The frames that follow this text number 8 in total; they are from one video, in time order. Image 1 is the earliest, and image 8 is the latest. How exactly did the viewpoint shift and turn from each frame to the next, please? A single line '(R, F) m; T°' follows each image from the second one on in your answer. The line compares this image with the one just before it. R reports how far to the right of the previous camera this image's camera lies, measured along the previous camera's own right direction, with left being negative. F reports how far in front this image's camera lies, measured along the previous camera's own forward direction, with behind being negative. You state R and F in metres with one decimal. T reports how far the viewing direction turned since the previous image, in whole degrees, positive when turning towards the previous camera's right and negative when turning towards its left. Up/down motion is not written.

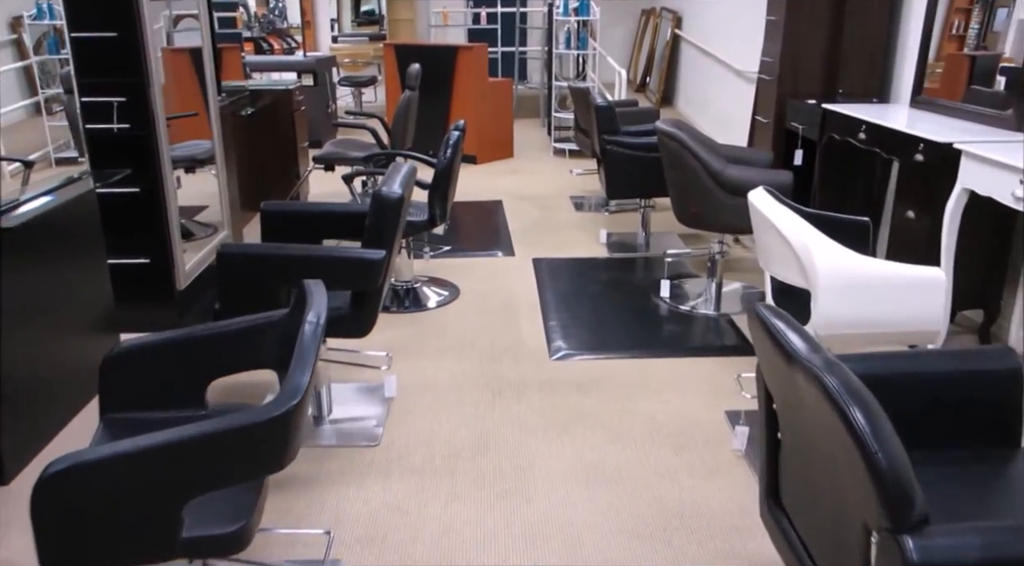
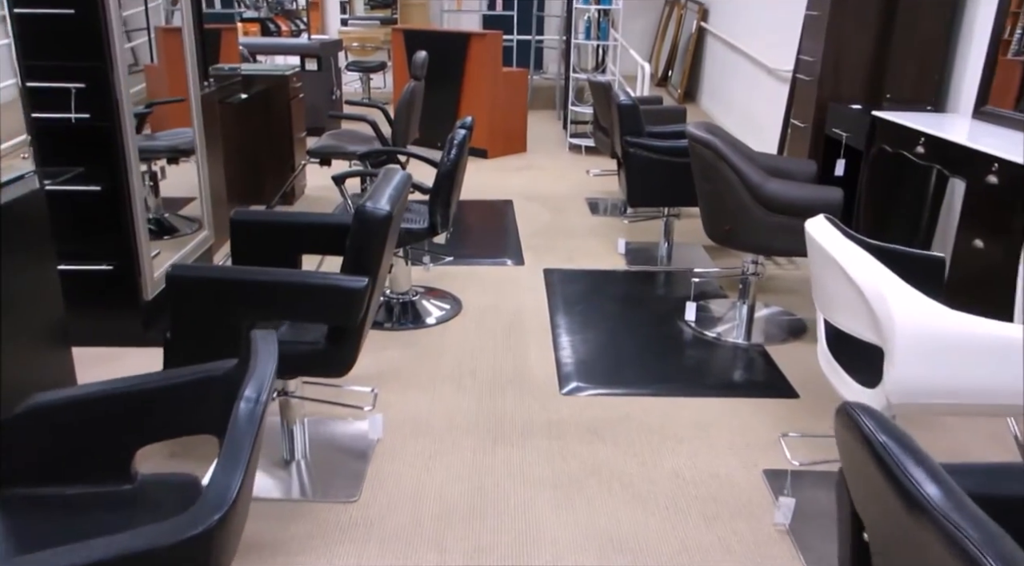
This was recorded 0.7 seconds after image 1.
(0.0, +0.4) m; -1°
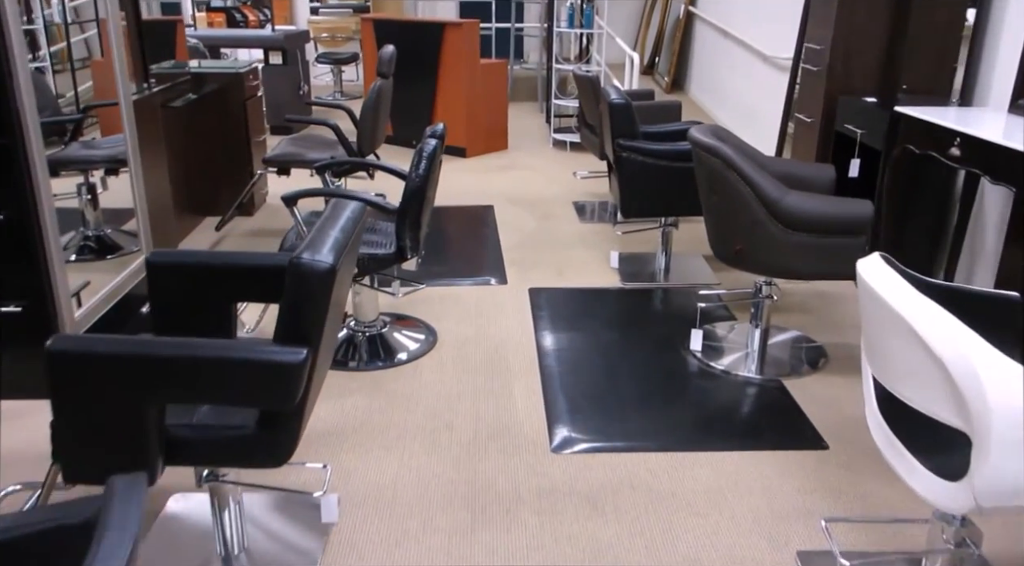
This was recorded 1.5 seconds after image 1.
(0.0, +0.4) m; +1°
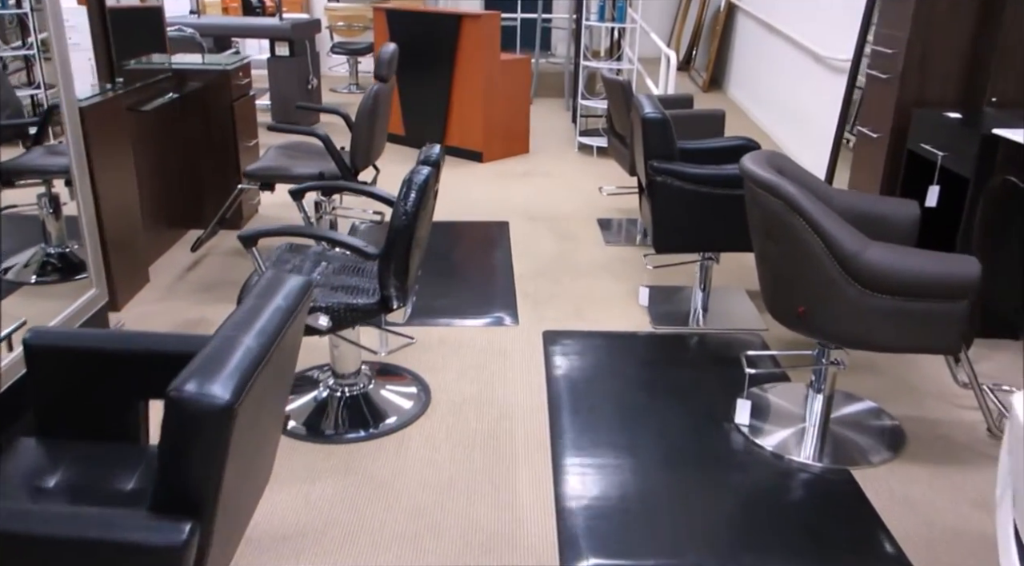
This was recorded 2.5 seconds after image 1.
(0.0, +0.5) m; -2°
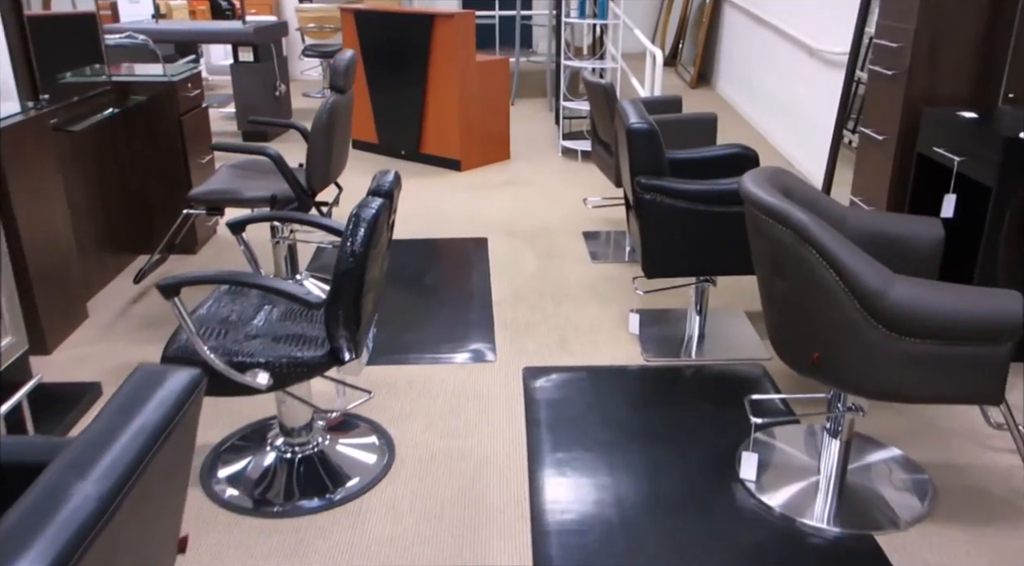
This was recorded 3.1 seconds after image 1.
(+0.1, +0.3) m; +1°
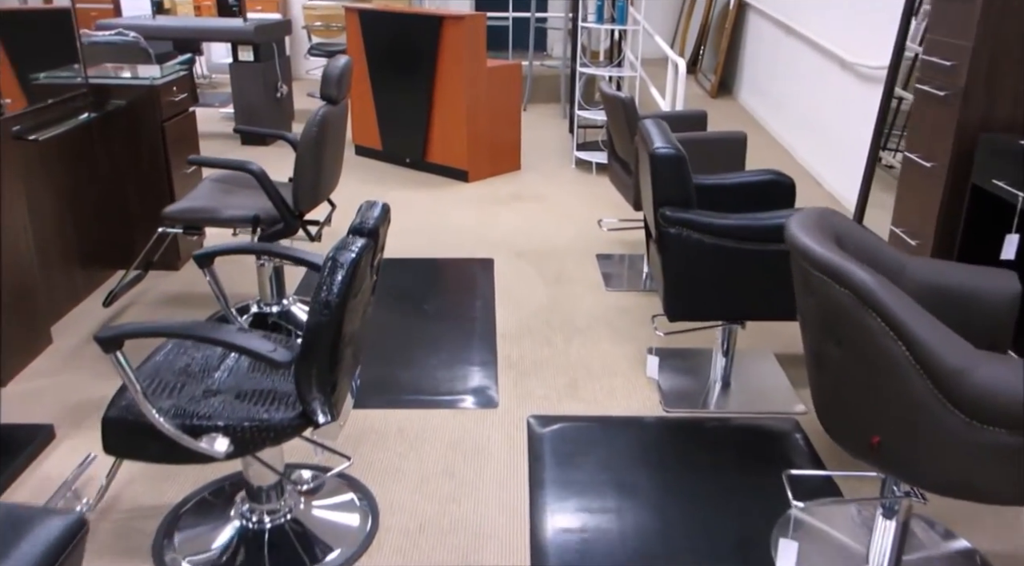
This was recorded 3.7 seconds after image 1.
(0.0, +0.3) m; -1°
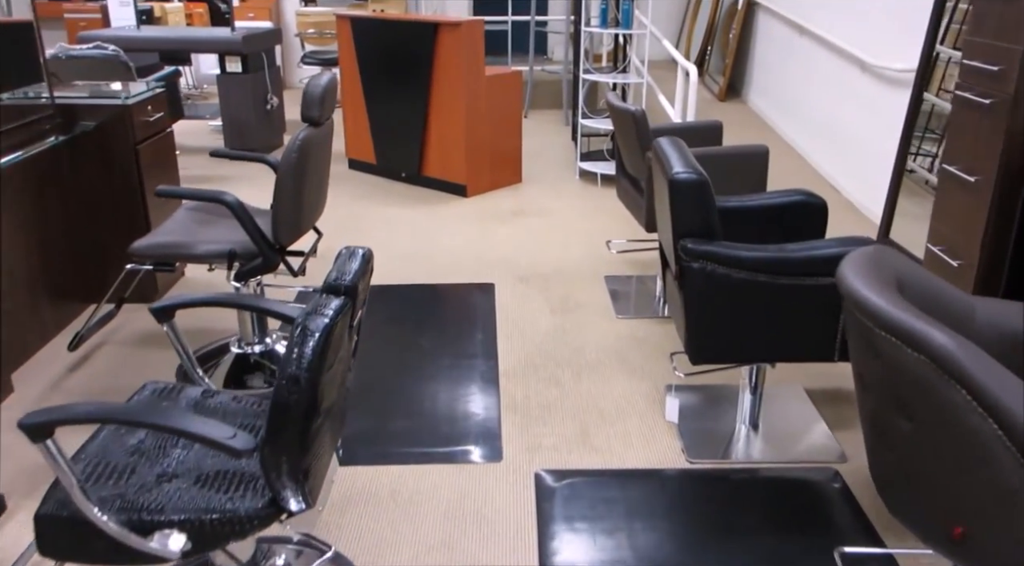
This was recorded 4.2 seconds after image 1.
(0.0, +0.2) m; 0°
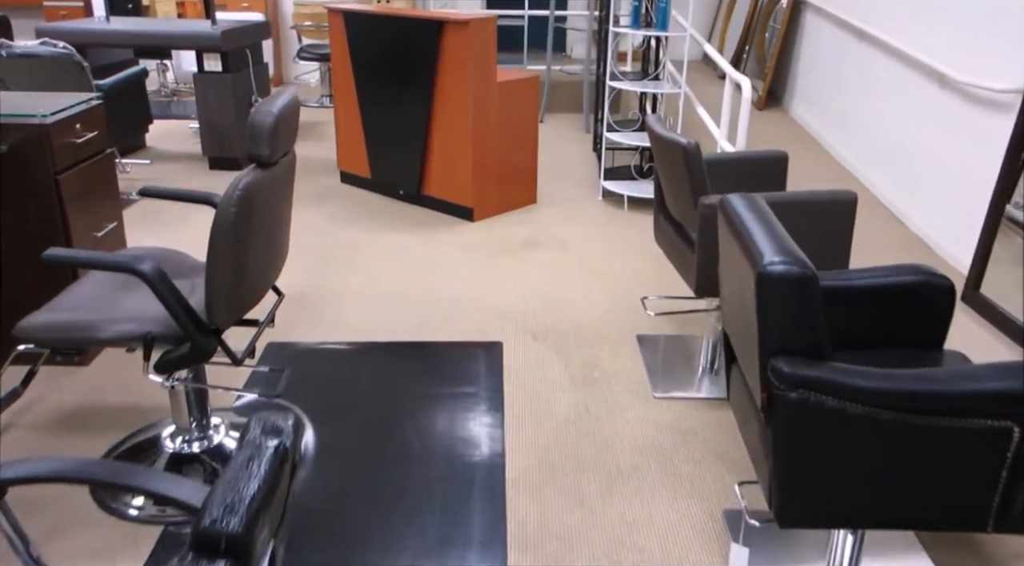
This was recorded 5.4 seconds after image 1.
(0.0, +0.6) m; -1°
